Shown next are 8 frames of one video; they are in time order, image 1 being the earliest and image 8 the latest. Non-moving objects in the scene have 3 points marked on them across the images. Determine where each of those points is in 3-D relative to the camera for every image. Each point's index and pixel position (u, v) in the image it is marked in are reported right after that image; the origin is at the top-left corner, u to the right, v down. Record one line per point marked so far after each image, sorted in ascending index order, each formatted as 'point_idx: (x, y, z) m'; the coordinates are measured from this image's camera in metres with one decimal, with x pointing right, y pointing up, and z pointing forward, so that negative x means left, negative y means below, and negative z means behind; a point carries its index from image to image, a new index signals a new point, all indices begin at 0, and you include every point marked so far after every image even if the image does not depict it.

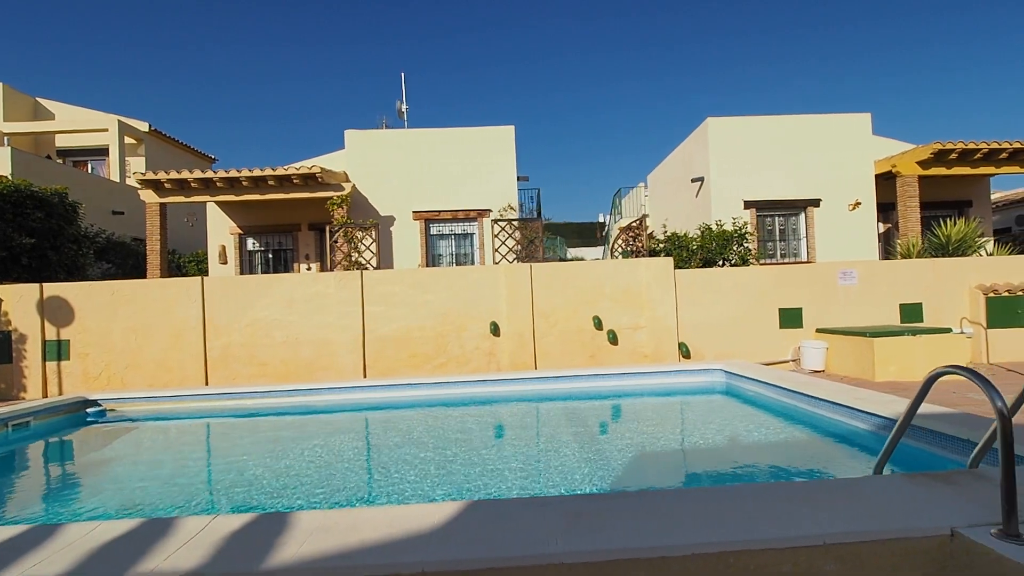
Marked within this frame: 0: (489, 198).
0: (-0.4, +2.3, +12.3) m
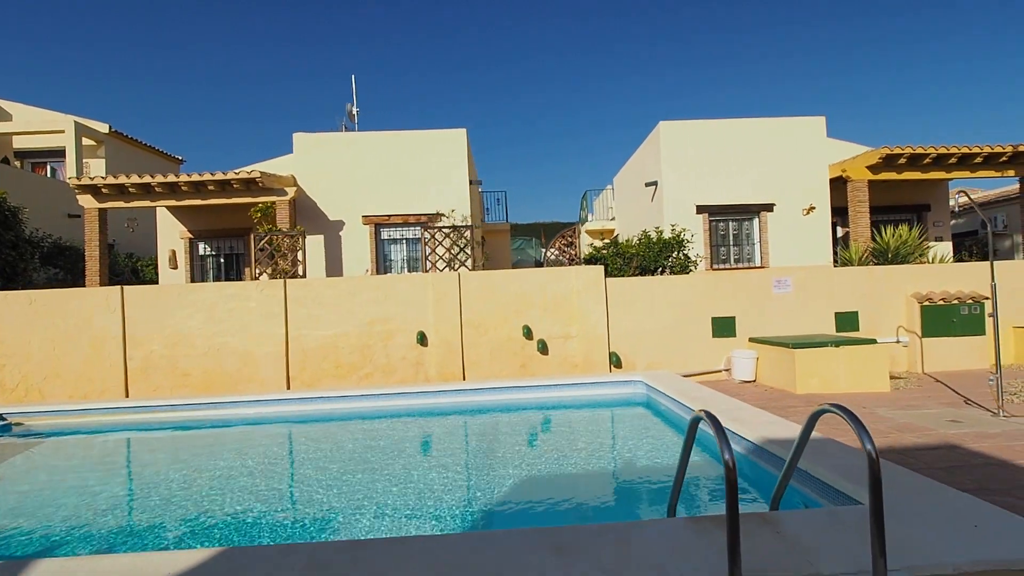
0: (-1.7, +2.1, +12.2) m
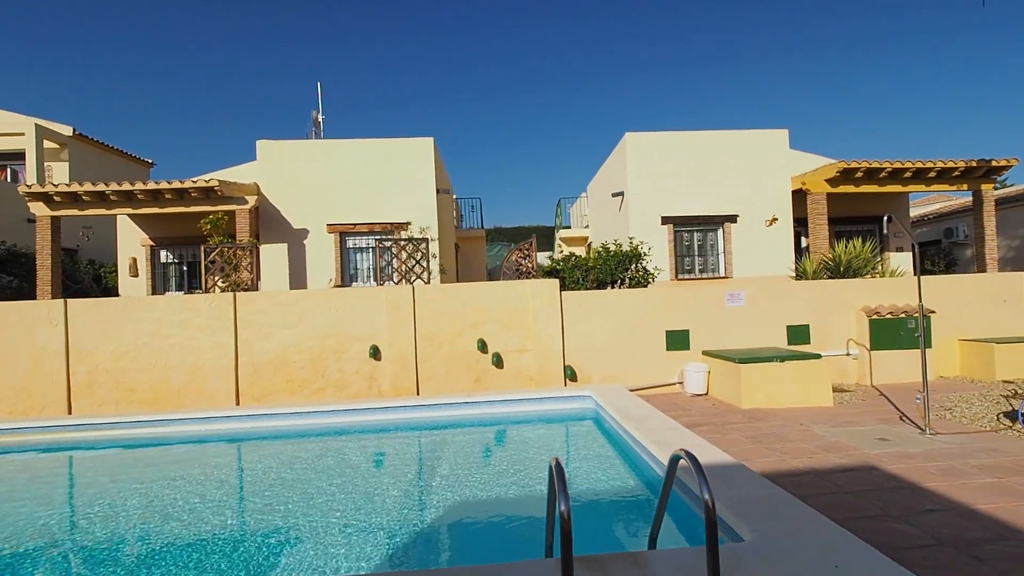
0: (-2.6, +1.8, +12.1) m
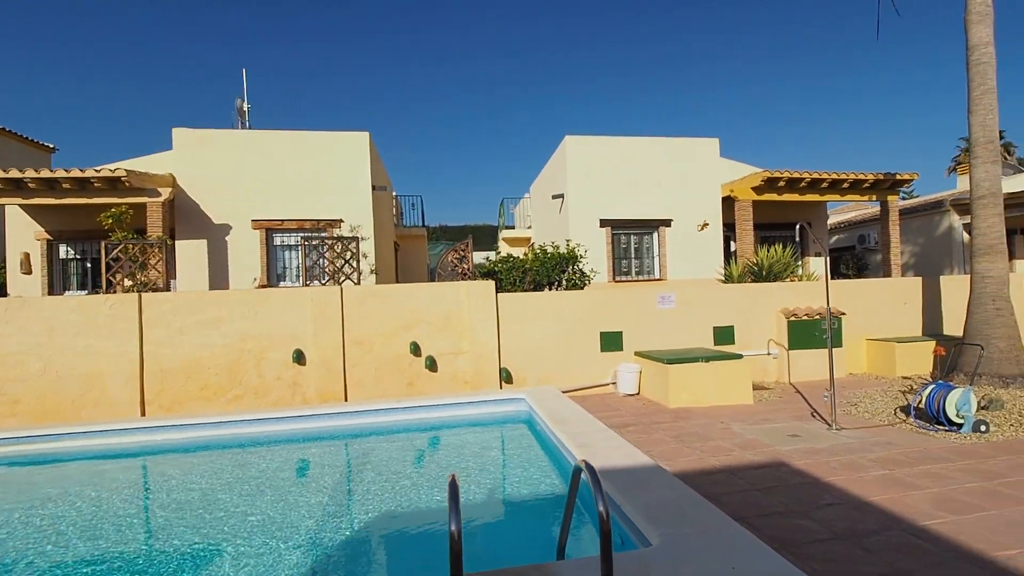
0: (-4.1, +1.8, +11.7) m
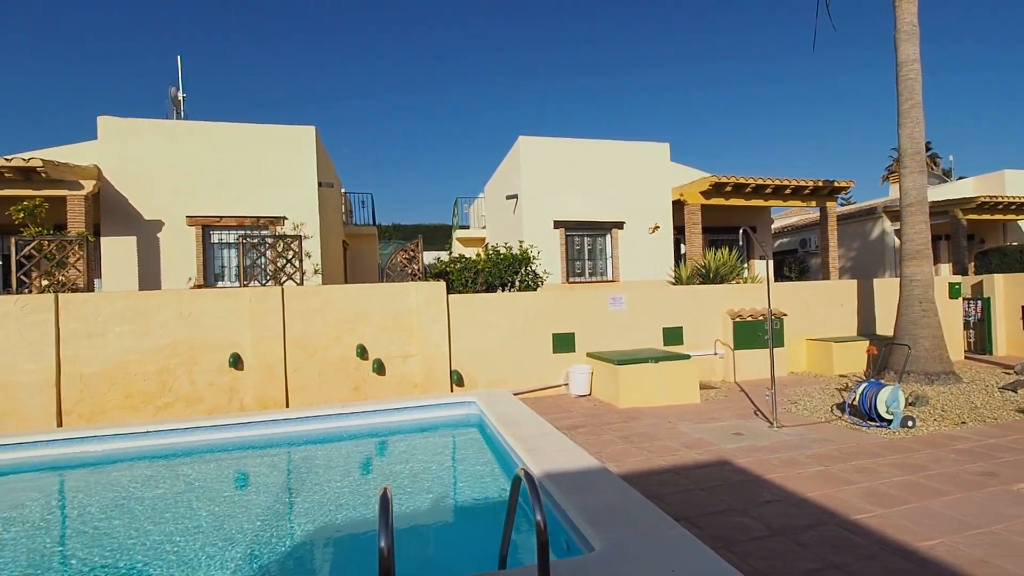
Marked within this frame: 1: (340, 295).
0: (-5.1, +1.8, +11.2) m
1: (-2.9, -0.1, +8.6) m
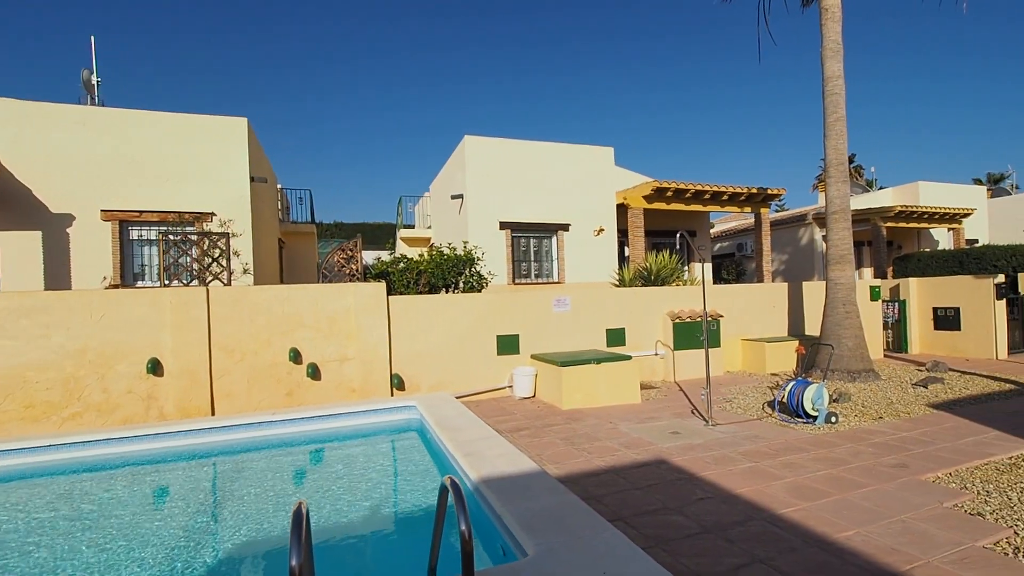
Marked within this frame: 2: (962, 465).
0: (-6.3, +1.8, +10.5) m
1: (-3.9, -0.1, +8.1) m
2: (+5.4, -2.1, +6.0) m
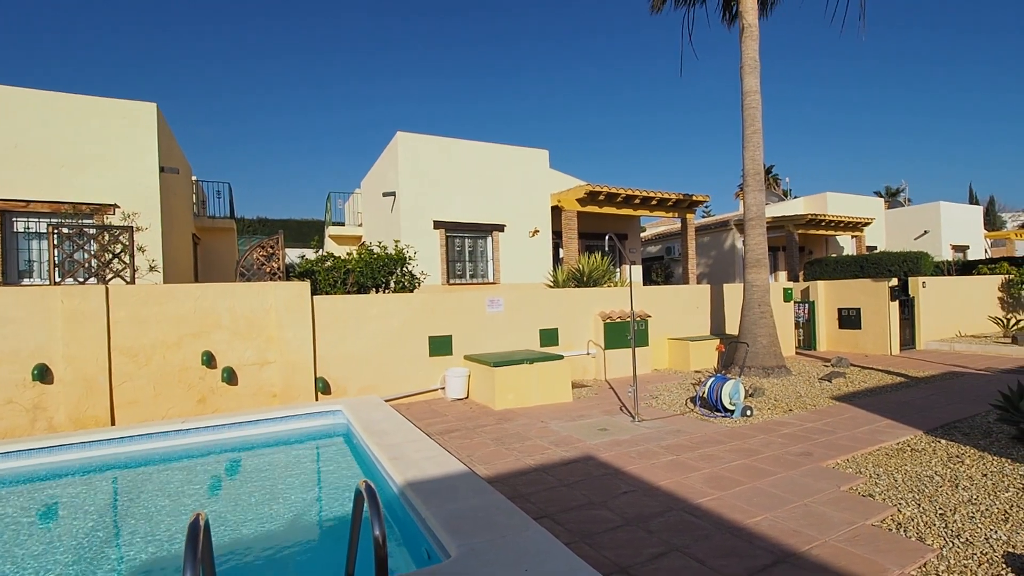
0: (-7.6, +1.8, +9.7) m
1: (-5.0, -0.1, +7.6) m
2: (+4.5, -2.1, +6.5) m
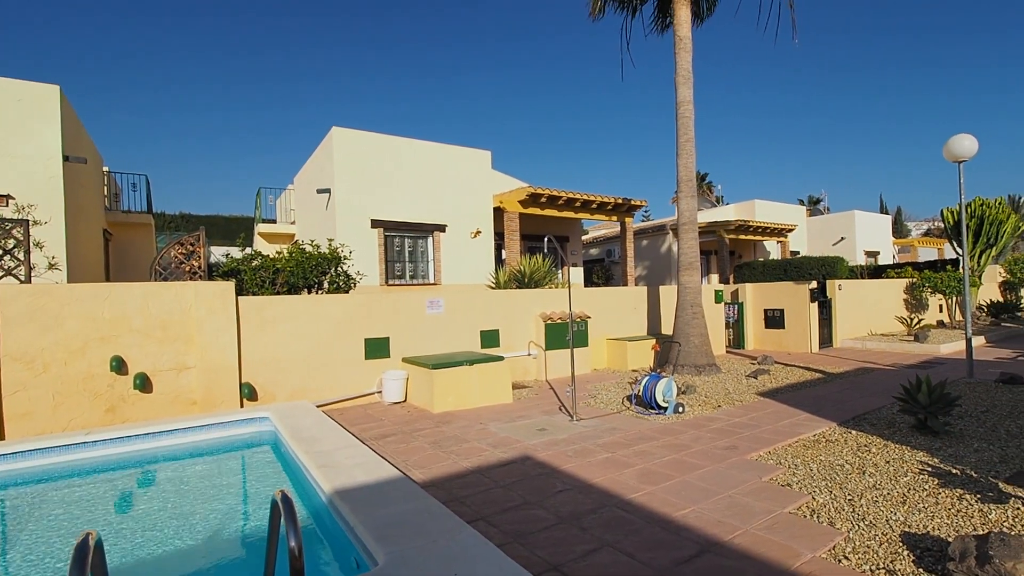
0: (-8.7, +1.8, +8.8) m
1: (-5.9, -0.1, +7.0) m
2: (+3.7, -2.1, +6.9) m
